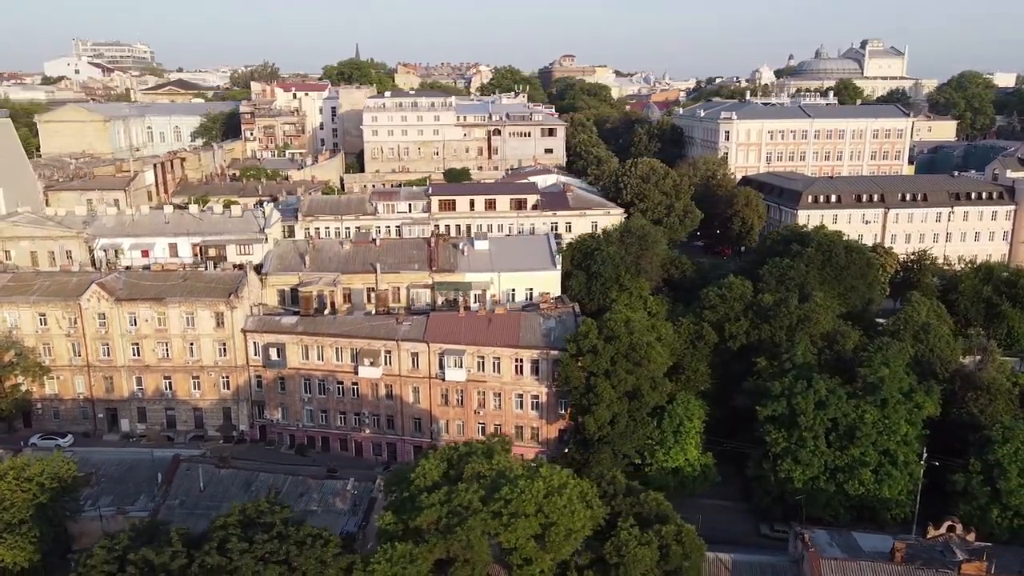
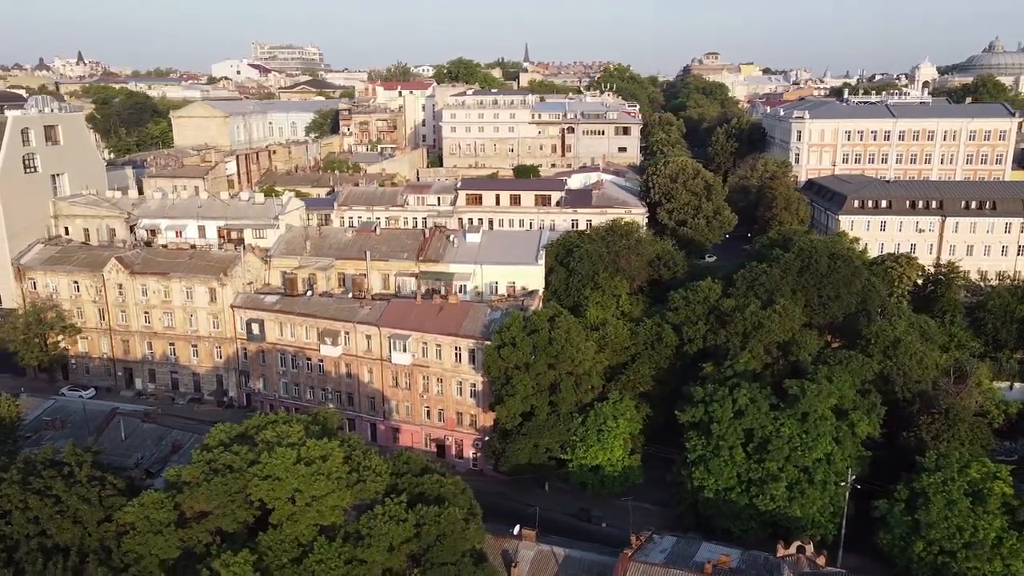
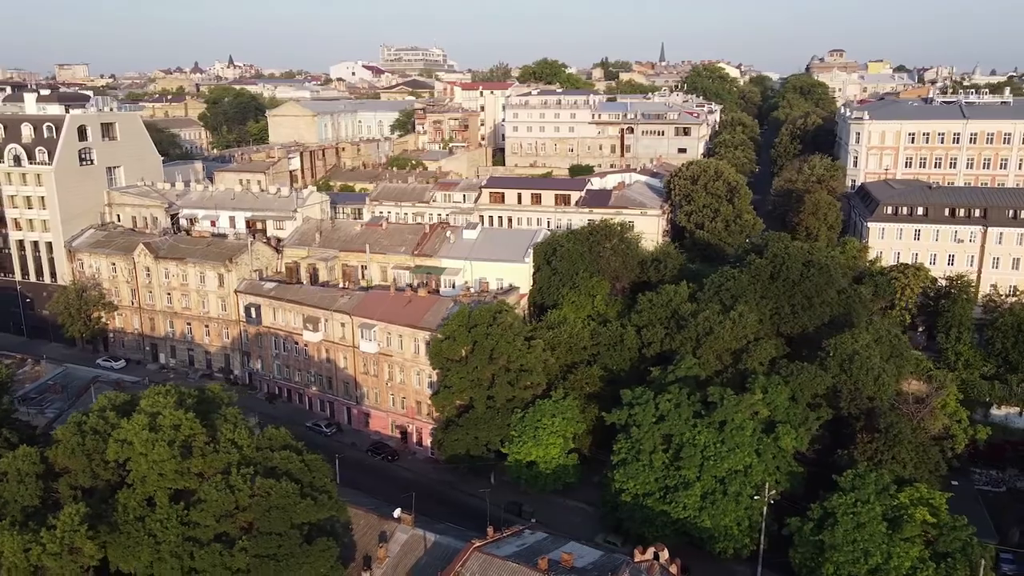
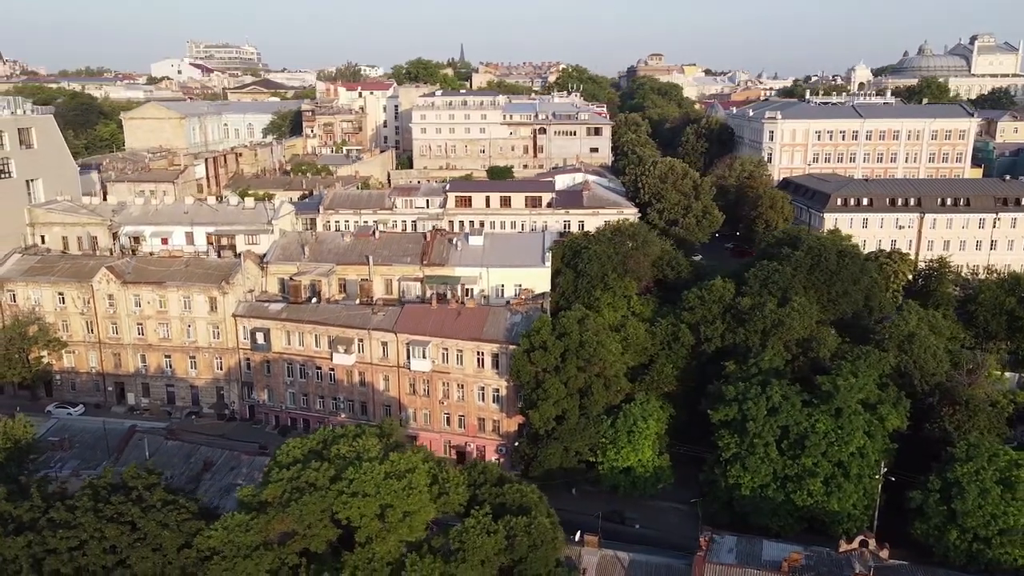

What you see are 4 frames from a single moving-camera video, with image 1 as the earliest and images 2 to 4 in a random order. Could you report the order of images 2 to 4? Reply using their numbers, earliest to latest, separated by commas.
4, 2, 3
